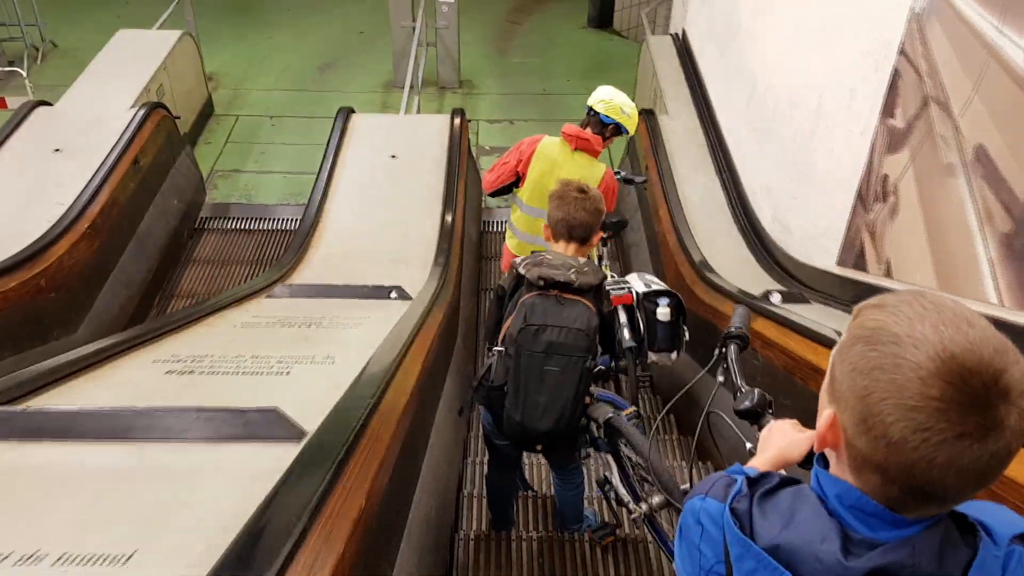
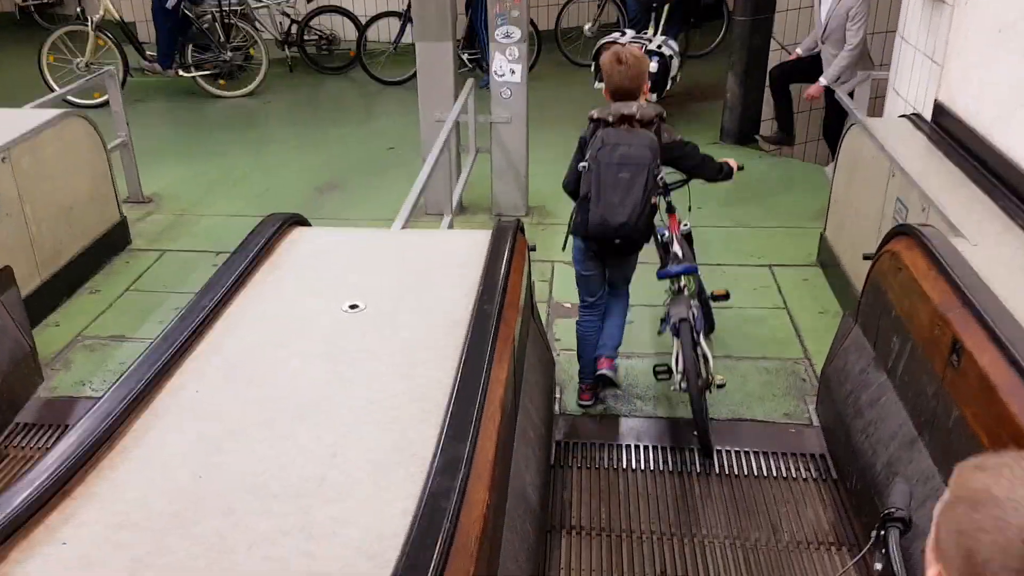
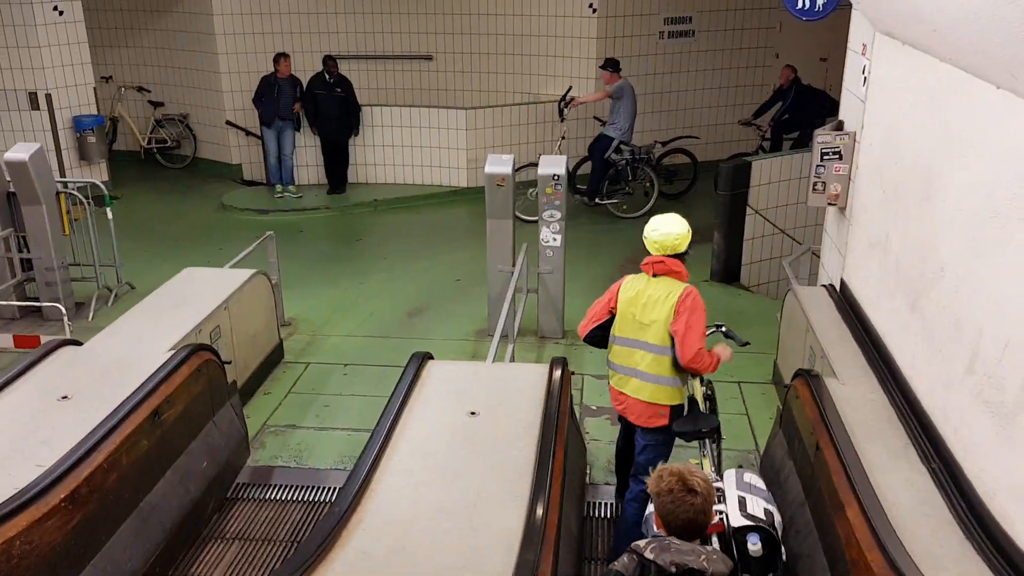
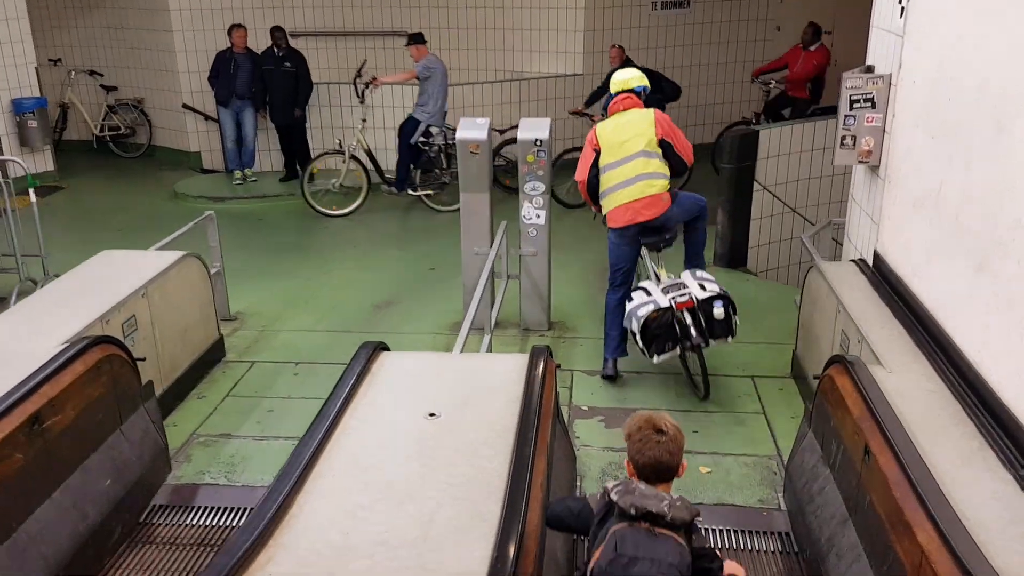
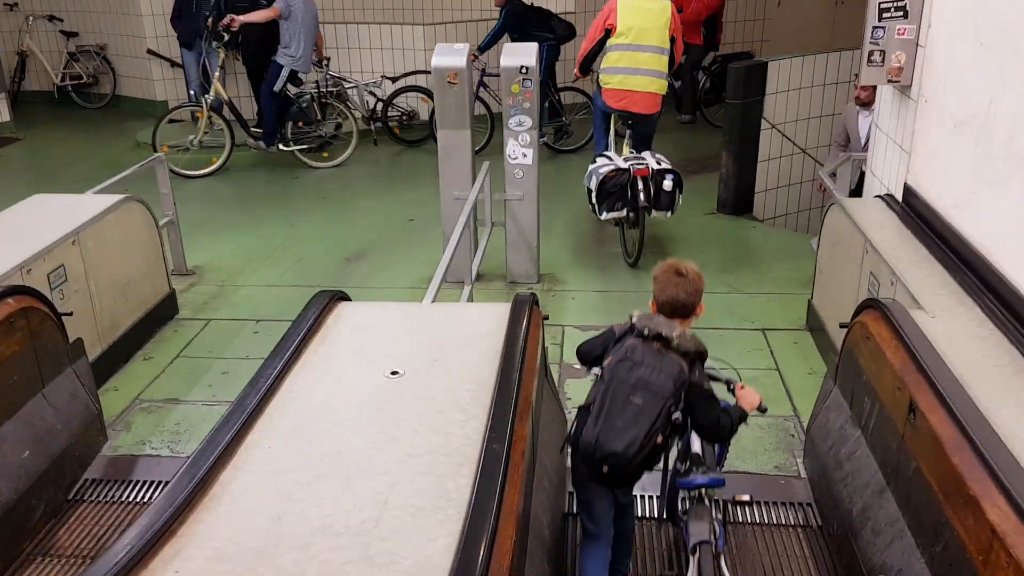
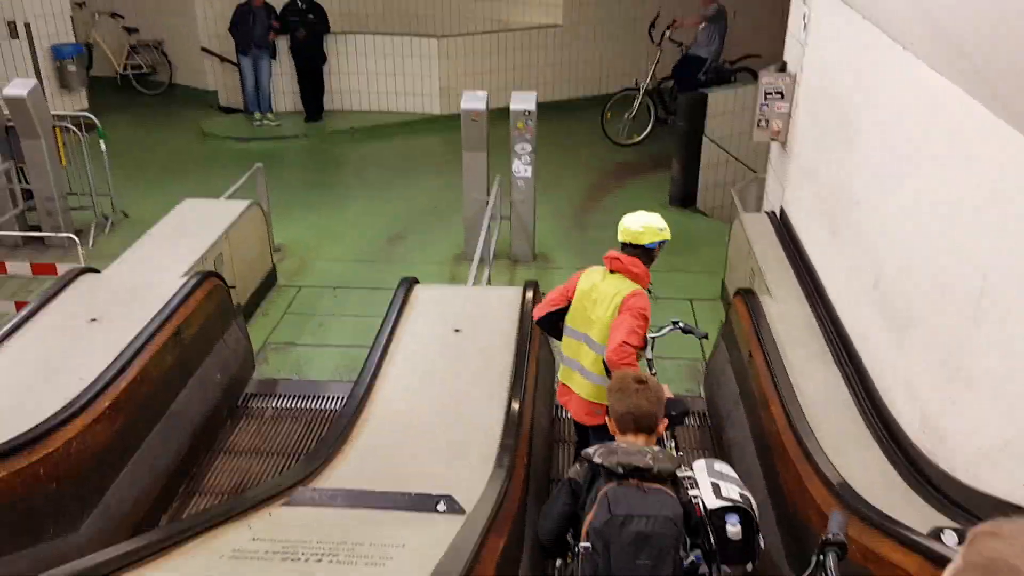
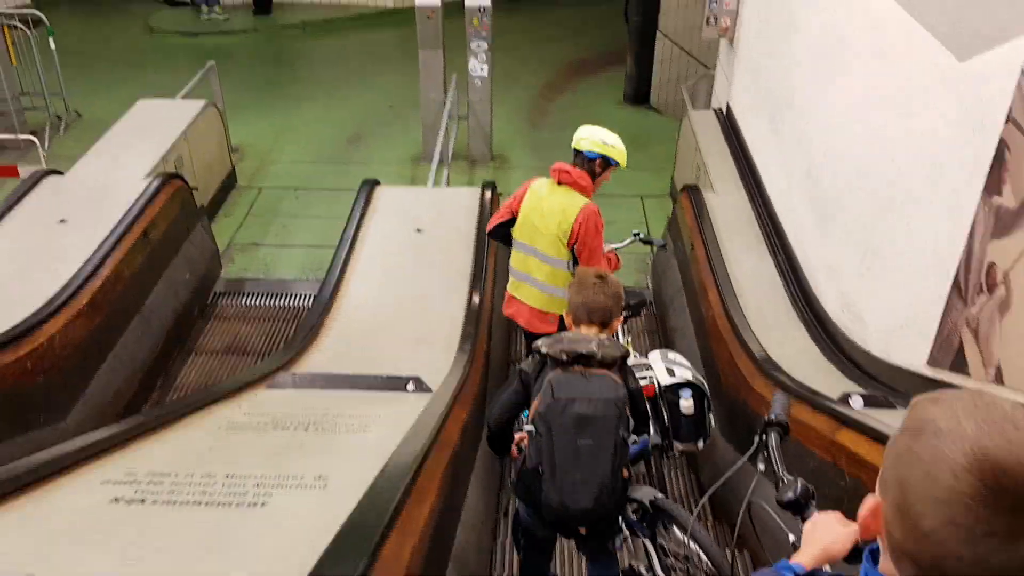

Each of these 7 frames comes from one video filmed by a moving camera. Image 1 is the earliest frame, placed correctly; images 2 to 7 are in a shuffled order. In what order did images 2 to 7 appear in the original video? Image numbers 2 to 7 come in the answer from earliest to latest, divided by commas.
7, 6, 3, 4, 5, 2
